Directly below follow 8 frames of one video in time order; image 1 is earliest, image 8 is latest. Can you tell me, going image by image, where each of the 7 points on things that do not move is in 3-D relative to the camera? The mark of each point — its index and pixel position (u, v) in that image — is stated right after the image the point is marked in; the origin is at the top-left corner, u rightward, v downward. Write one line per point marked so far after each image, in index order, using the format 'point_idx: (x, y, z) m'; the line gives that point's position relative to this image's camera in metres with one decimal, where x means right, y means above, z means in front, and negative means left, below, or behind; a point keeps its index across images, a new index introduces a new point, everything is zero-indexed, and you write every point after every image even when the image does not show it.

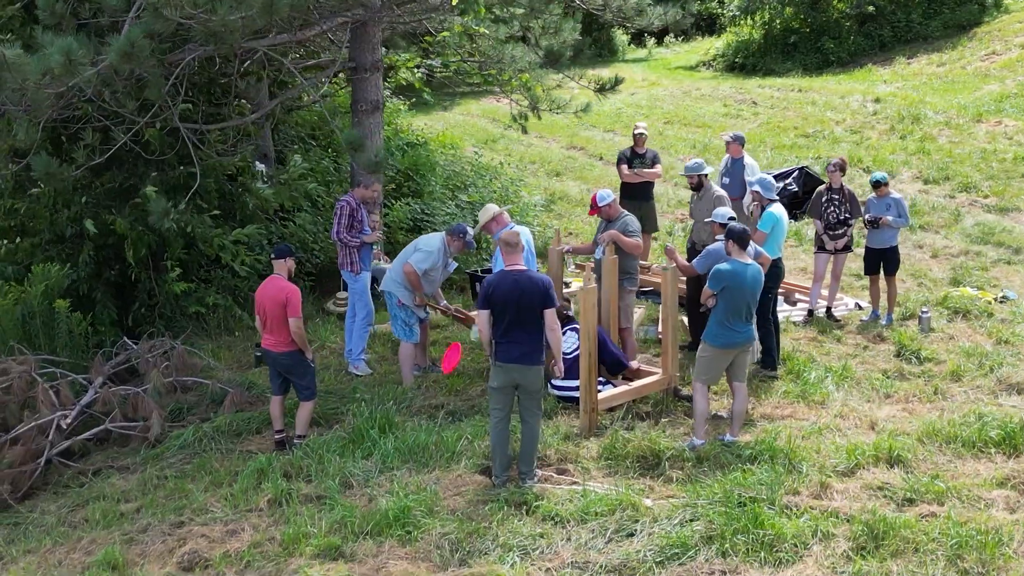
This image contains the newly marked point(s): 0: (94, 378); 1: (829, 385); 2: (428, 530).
0: (-2.2, -0.5, +7.7) m
1: (+1.6, -0.5, +7.4) m
2: (-0.3, -0.9, +5.6) m
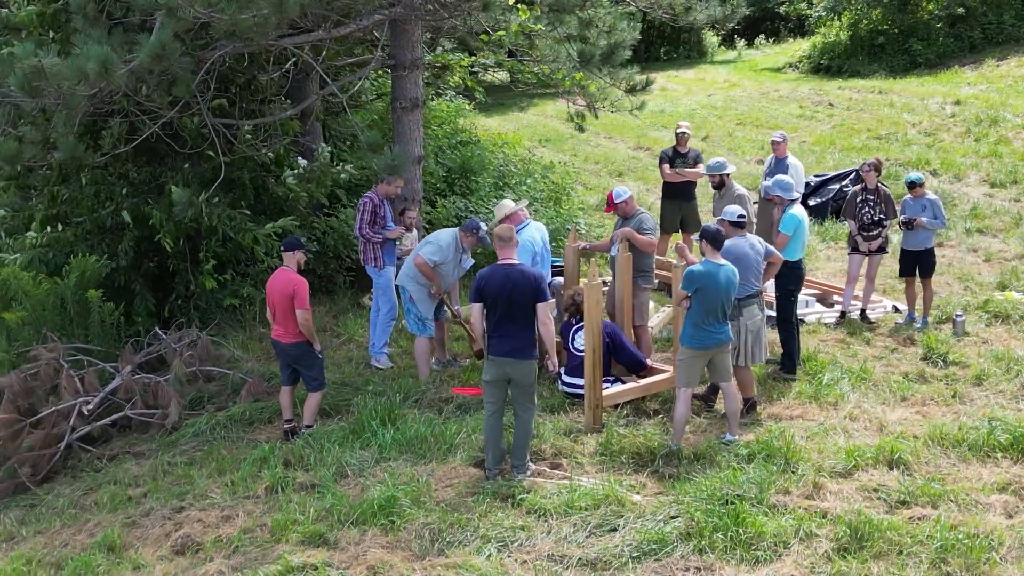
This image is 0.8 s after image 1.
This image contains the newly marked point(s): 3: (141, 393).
0: (-2.1, -0.4, +7.9) m
1: (+1.7, -0.5, +7.4) m
2: (-0.4, -0.9, +5.7) m
3: (-1.9, -0.5, +7.5) m
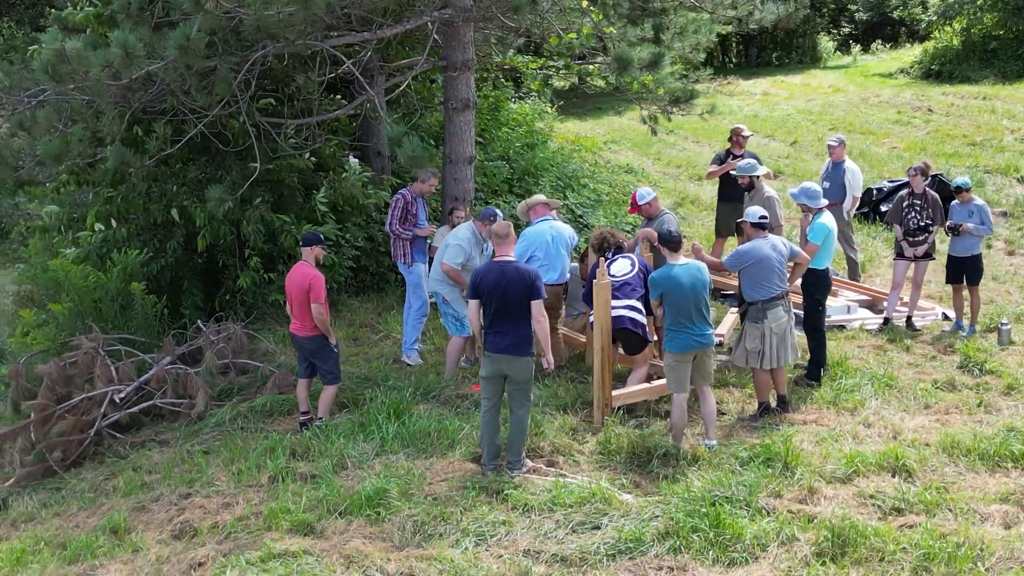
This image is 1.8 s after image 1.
0: (-2.0, -0.4, +8.1) m
1: (+1.8, -0.5, +7.3) m
2: (-0.5, -0.9, +5.8) m
3: (-1.8, -0.5, +7.7) m
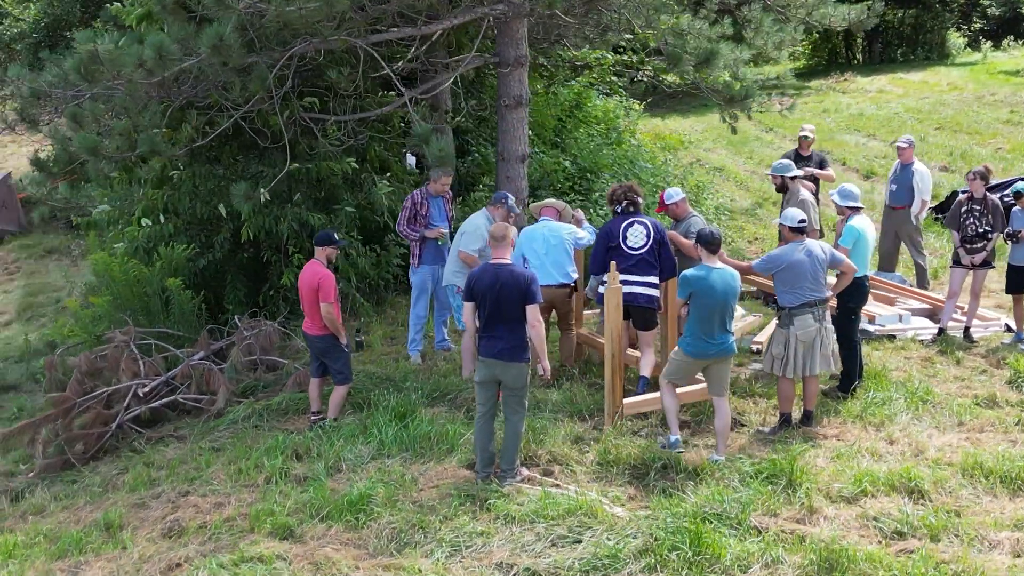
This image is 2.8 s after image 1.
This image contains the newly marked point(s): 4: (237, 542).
0: (-1.8, -0.4, +8.1) m
1: (+1.8, -0.6, +6.9) m
2: (-0.5, -0.9, +5.7) m
3: (-1.7, -0.5, +7.7) m
4: (-1.1, -1.0, +5.7) m
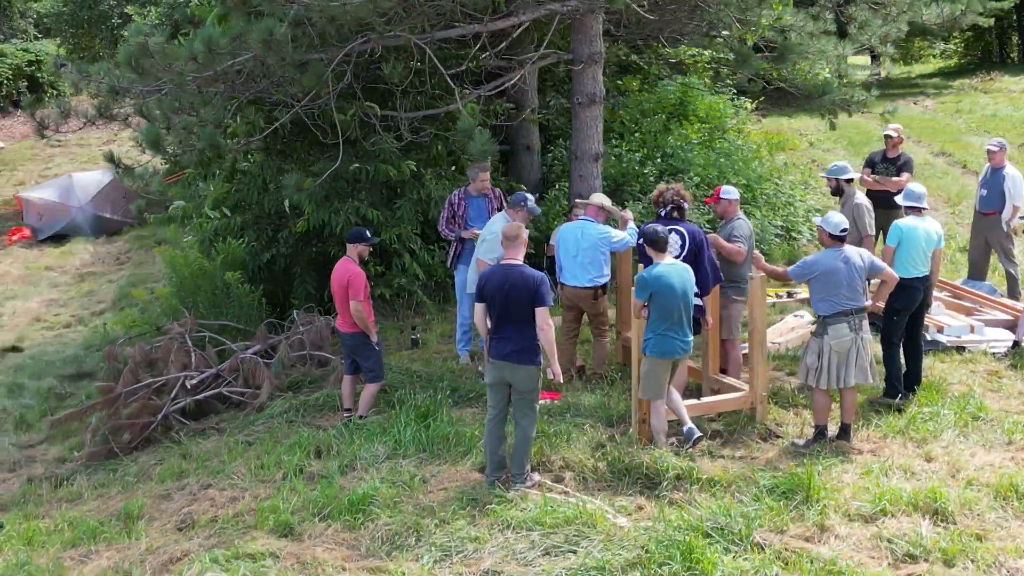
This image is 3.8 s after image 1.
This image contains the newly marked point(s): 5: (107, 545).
0: (-1.5, -0.3, +8.2) m
1: (+2.0, -0.6, +6.6) m
2: (-0.5, -0.9, +5.6) m
3: (-1.4, -0.4, +7.8) m
4: (-1.1, -1.0, +5.7) m
5: (-1.6, -1.0, +5.9) m
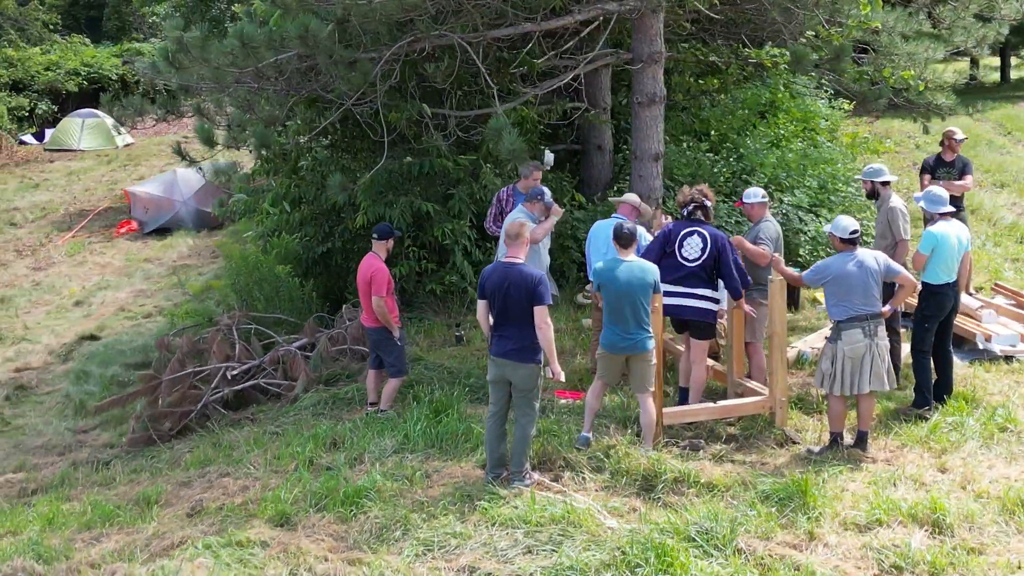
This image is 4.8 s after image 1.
0: (-1.3, -0.3, +8.3) m
1: (+2.0, -0.6, +6.4) m
2: (-0.6, -0.9, +5.7) m
3: (-1.2, -0.4, +7.9) m
4: (-1.1, -0.9, +5.8) m
5: (-1.6, -1.0, +6.1) m
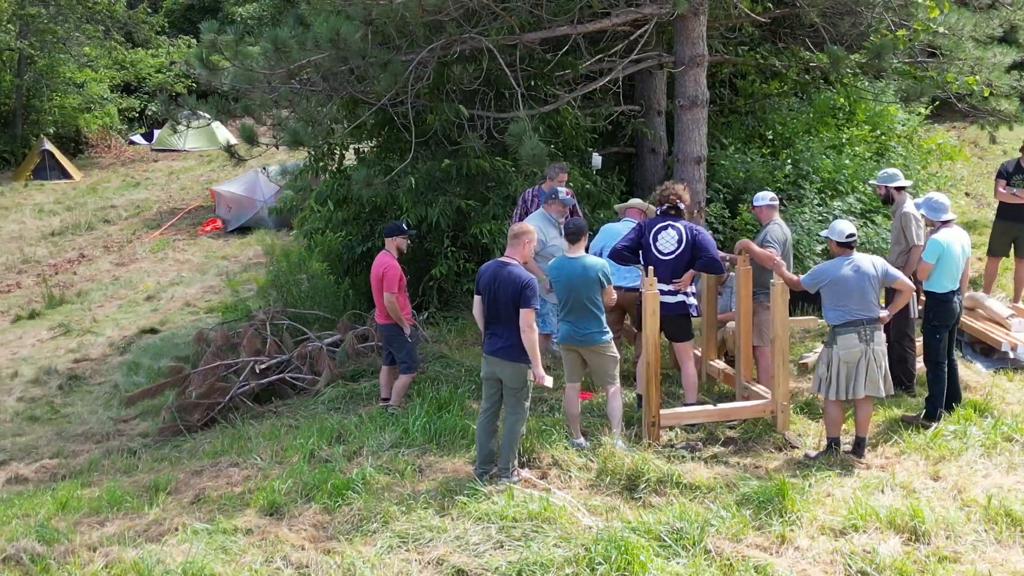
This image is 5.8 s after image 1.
0: (-1.1, -0.3, +8.5) m
1: (+2.0, -0.7, +6.3) m
2: (-0.6, -0.8, +5.8) m
3: (-1.1, -0.4, +8.1) m
4: (-1.1, -0.9, +6.0) m
5: (-1.7, -1.0, +6.3) m
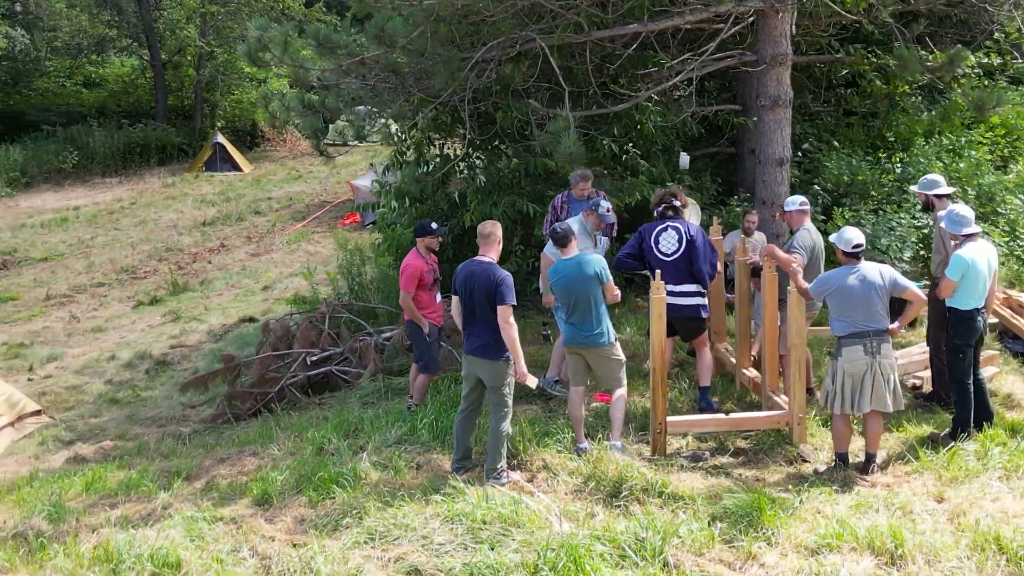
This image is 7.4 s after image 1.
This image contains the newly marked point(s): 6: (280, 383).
0: (-0.8, -0.2, +8.6) m
1: (+2.0, -0.7, +6.0) m
2: (-0.7, -0.8, +5.8) m
3: (-0.9, -0.4, +8.2) m
4: (-1.2, -0.9, +6.1) m
5: (-1.7, -0.9, +6.5) m
6: (-1.3, -0.5, +8.0) m
